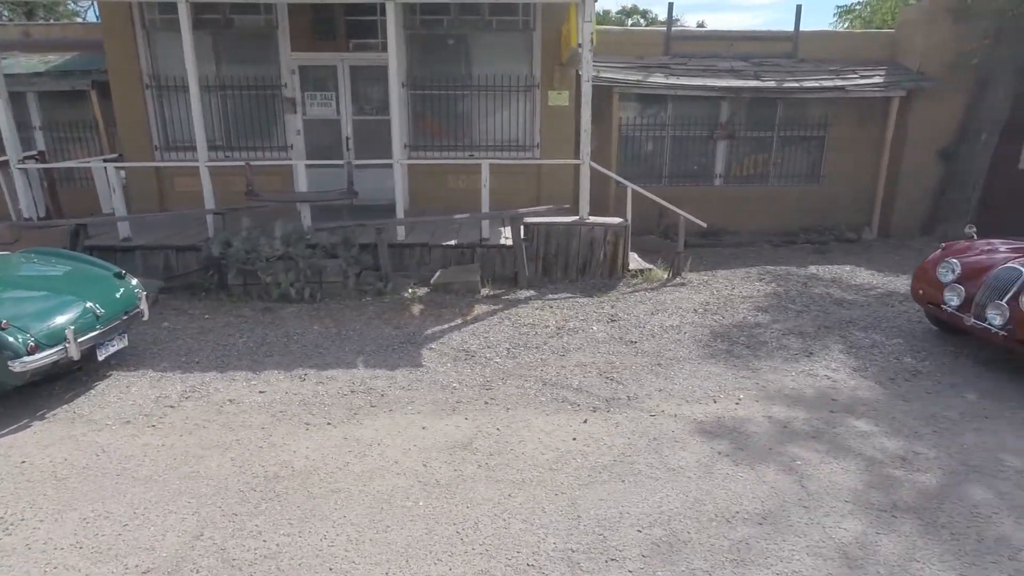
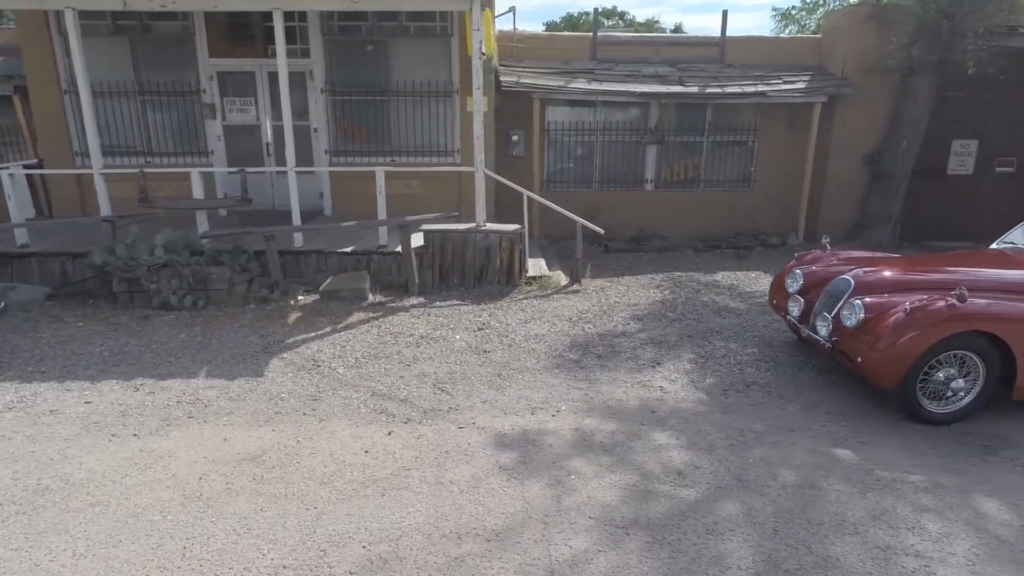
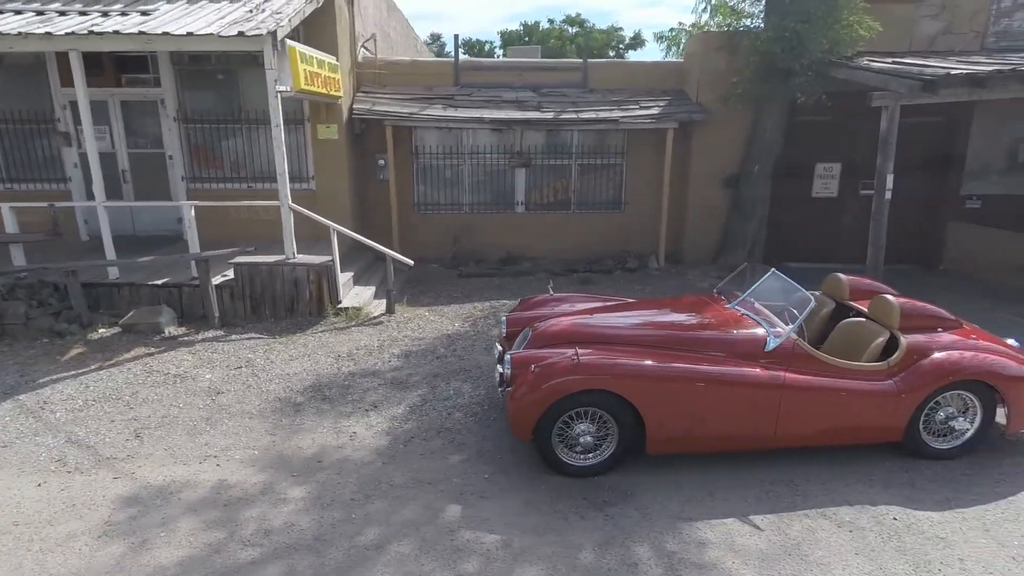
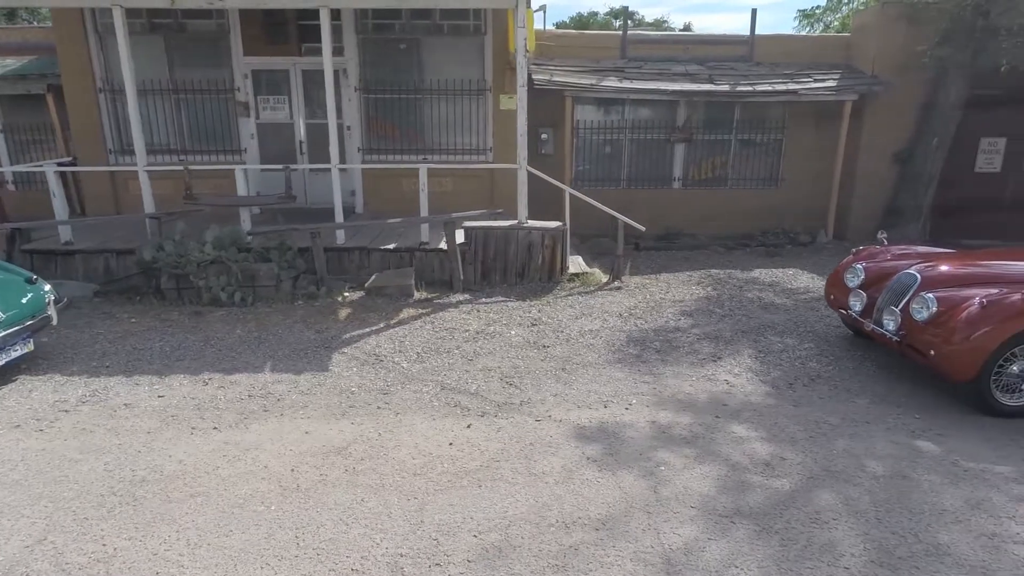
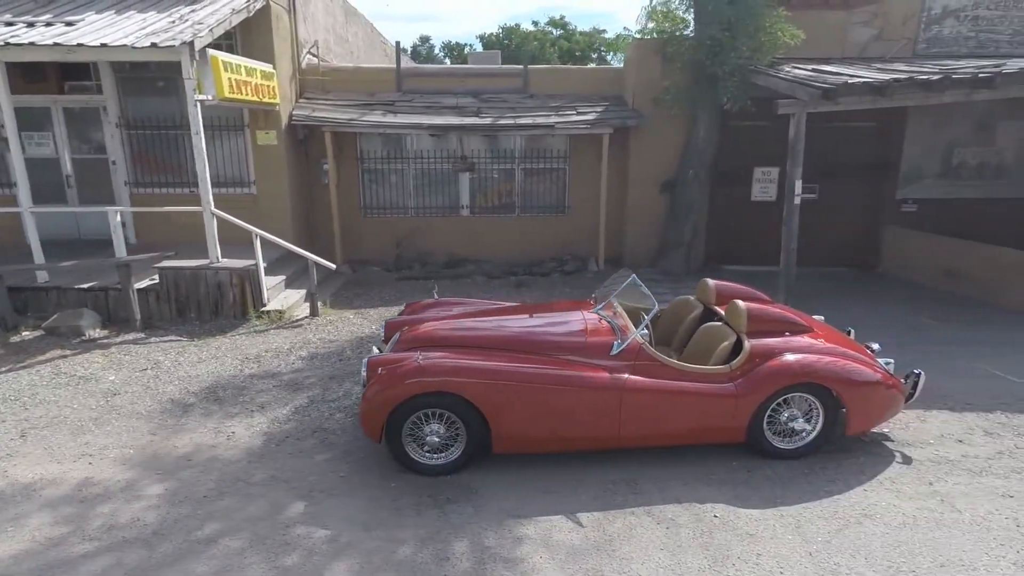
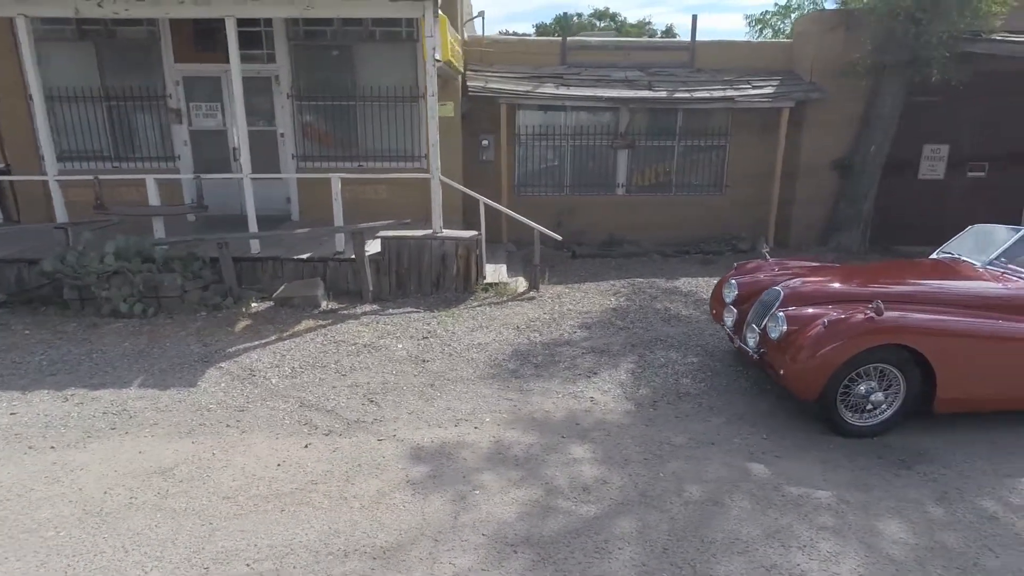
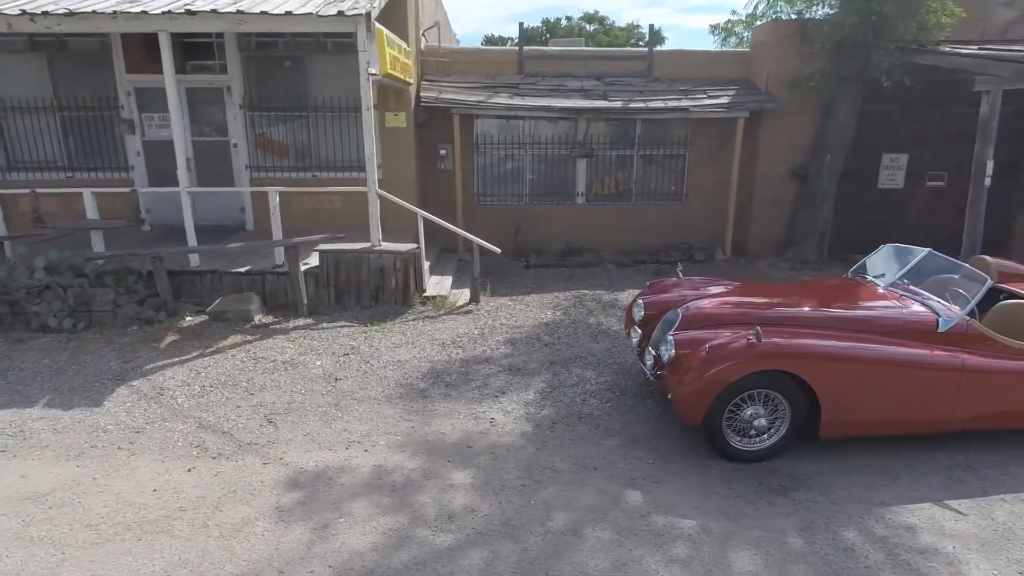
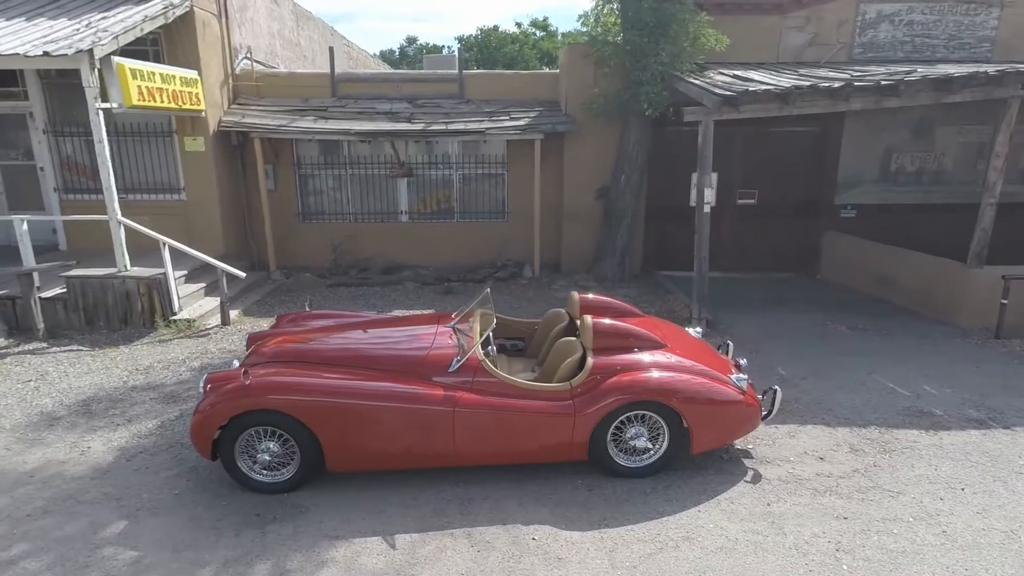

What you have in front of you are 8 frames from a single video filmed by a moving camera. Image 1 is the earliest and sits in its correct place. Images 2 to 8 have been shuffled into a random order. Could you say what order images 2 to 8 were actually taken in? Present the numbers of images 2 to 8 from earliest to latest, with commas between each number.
4, 2, 6, 7, 3, 5, 8
